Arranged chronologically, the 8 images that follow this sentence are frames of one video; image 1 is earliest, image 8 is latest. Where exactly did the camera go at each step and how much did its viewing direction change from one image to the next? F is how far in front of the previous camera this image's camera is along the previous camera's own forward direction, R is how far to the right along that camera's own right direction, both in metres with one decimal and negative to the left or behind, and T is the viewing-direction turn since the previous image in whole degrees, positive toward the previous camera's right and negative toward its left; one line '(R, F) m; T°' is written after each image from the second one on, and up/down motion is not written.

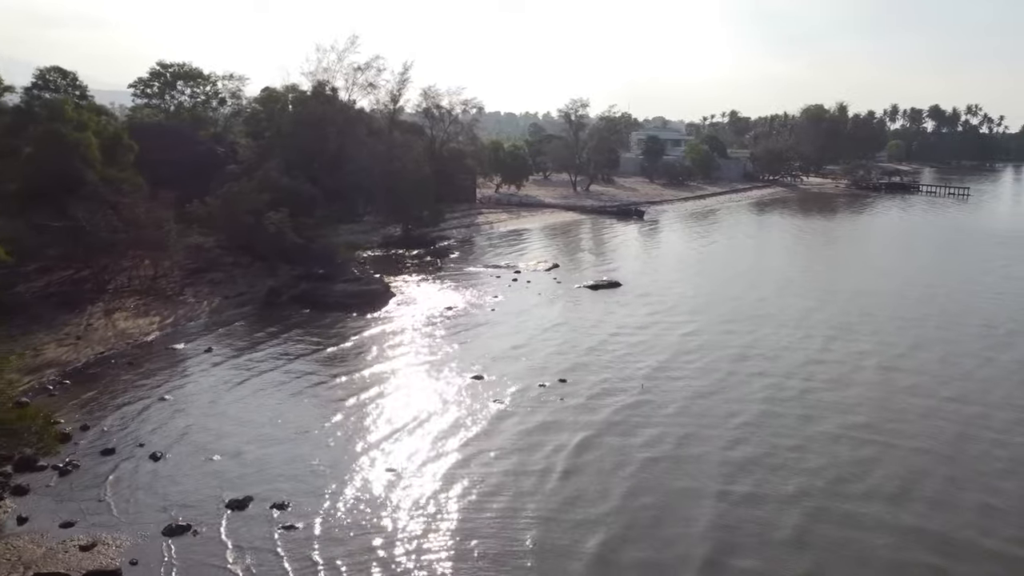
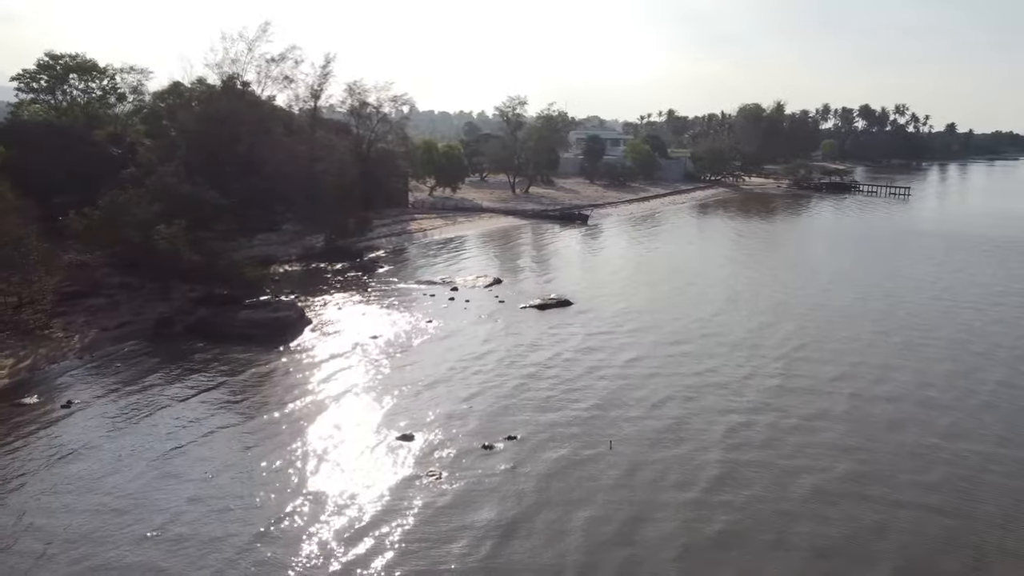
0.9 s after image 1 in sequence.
(0.0, +3.0) m; +4°
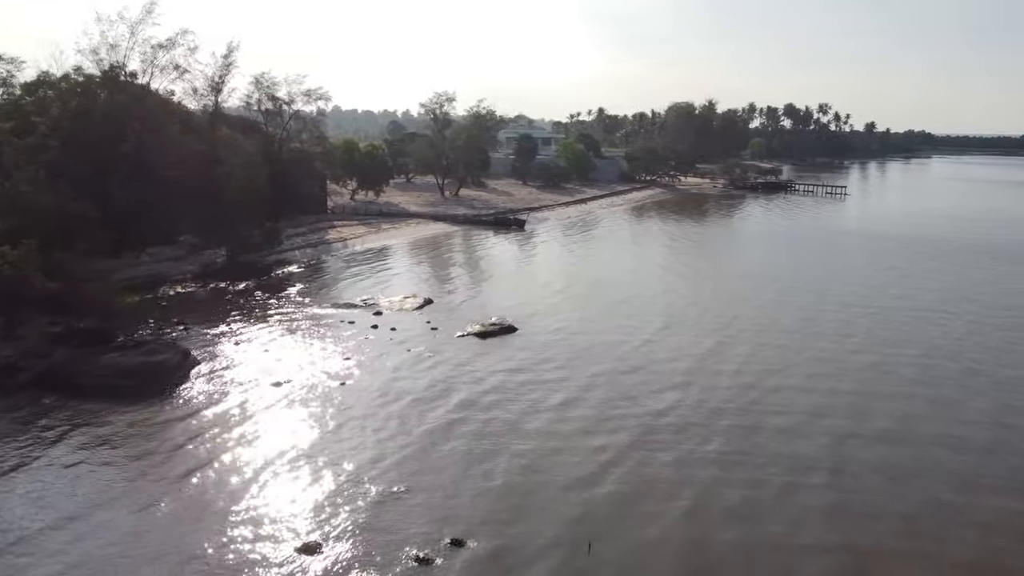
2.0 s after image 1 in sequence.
(-0.1, +3.4) m; +5°
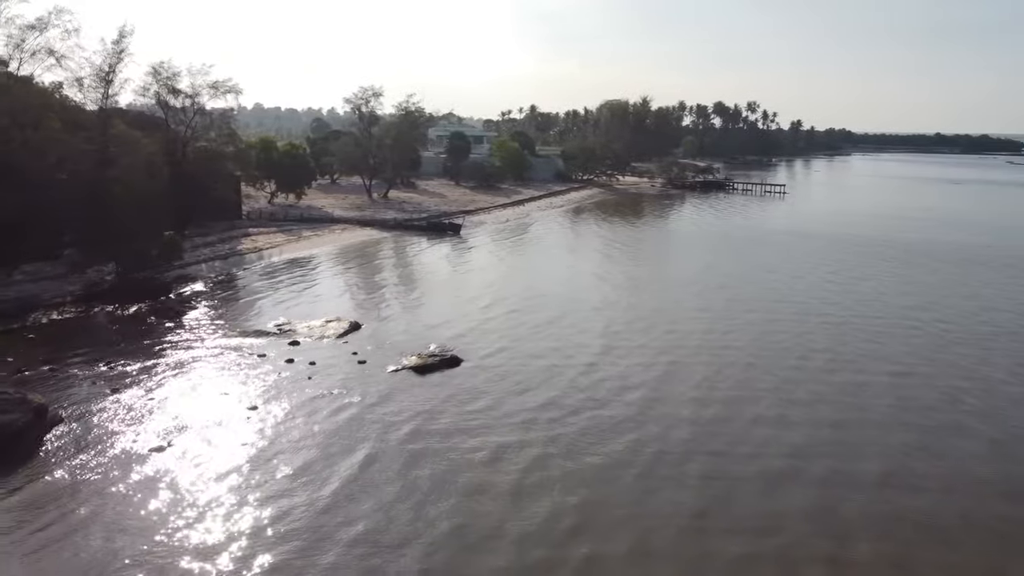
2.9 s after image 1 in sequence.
(-0.2, +2.9) m; +5°
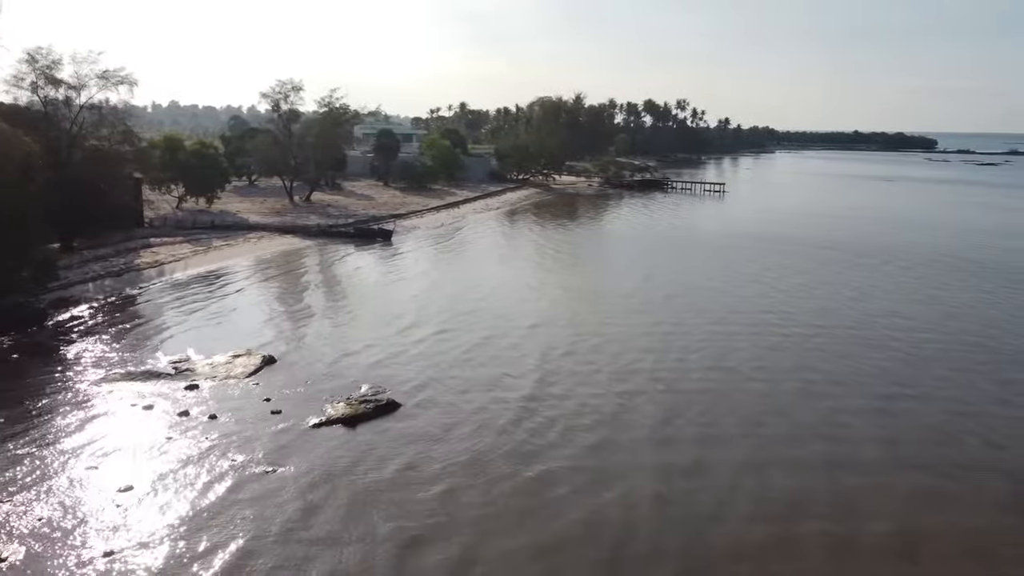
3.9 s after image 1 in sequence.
(-0.3, +3.0) m; +5°
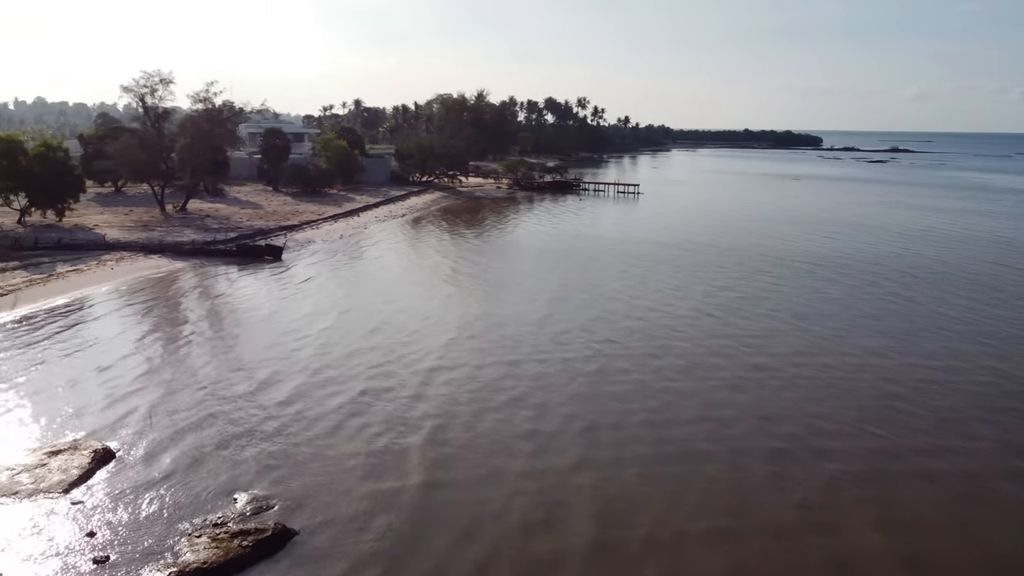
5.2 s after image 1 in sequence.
(-0.5, +4.2) m; +7°
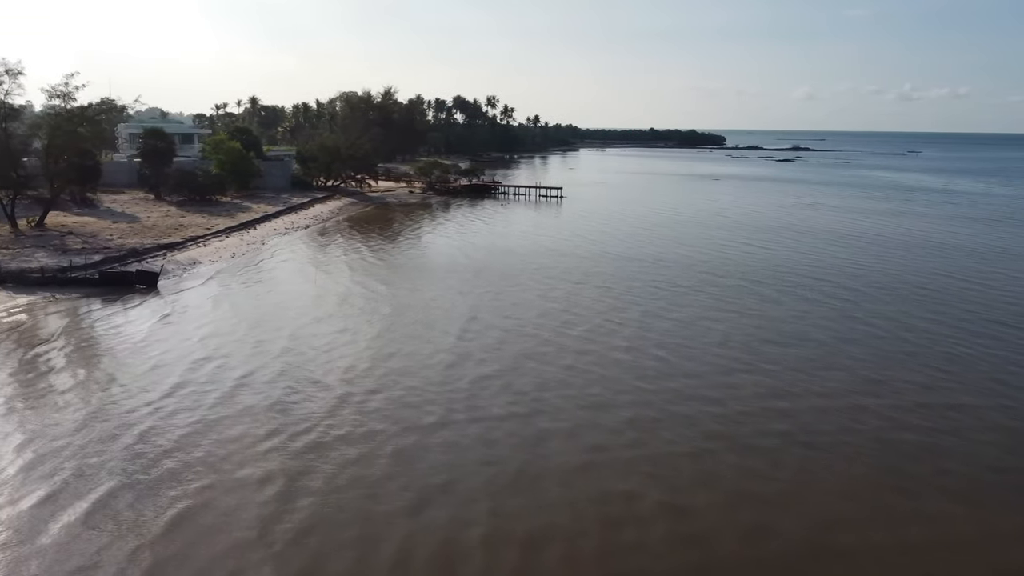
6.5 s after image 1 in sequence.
(-0.6, +4.3) m; +6°
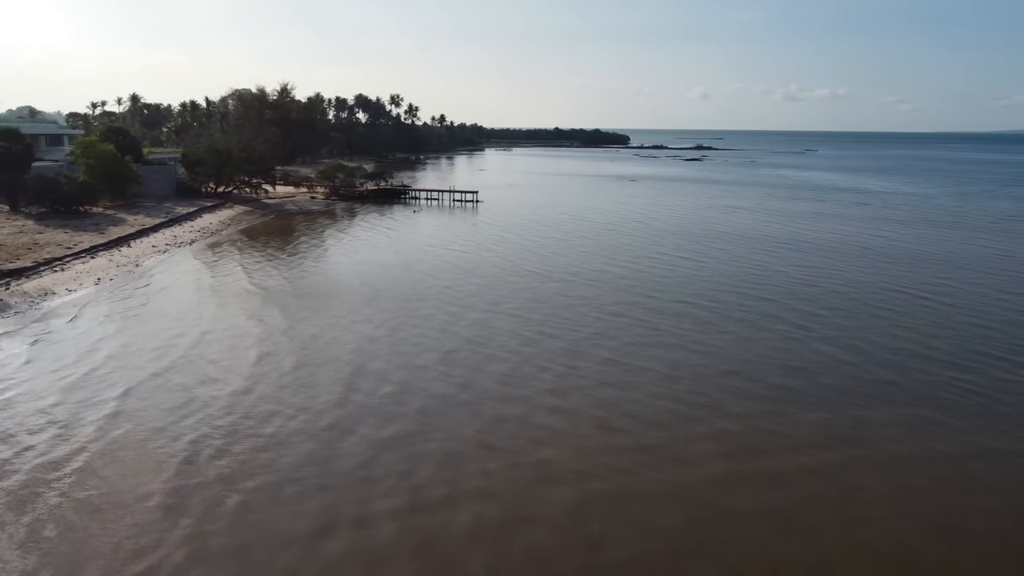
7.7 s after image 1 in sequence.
(-0.6, +3.9) m; +6°
